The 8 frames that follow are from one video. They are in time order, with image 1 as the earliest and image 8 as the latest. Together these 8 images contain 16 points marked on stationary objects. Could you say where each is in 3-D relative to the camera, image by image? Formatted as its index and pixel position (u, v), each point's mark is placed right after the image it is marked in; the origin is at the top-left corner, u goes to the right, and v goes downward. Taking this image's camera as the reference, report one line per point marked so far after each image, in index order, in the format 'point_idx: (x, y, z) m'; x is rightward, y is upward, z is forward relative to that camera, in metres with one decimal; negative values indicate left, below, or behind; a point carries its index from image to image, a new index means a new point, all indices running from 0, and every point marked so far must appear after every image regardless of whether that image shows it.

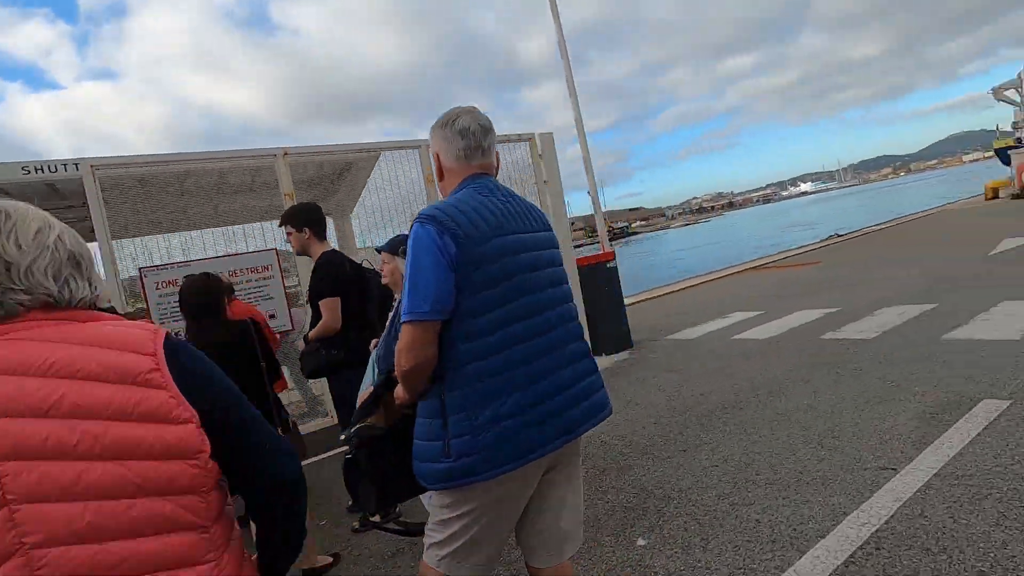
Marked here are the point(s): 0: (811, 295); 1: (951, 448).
0: (+4.5, -0.1, +8.1) m
1: (+2.2, -0.8, +2.7) m
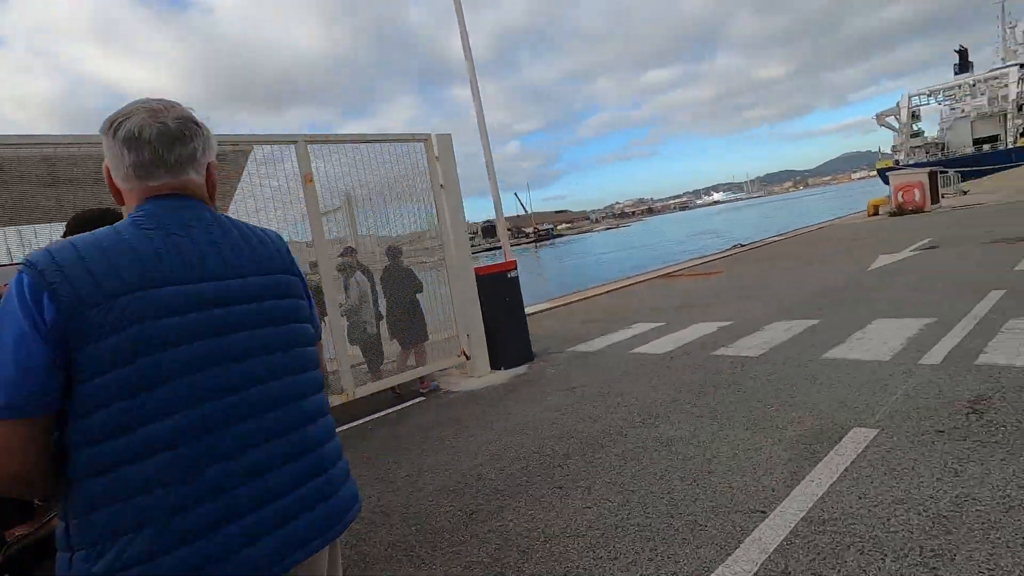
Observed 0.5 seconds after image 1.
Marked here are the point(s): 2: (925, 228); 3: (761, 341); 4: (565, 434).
0: (+3.1, -0.3, +8.2) m
1: (+1.5, -1.0, +2.6) m
2: (+10.5, +1.5, +13.7) m
3: (+2.6, -0.6, +5.5) m
4: (+0.4, -1.1, +4.0) m
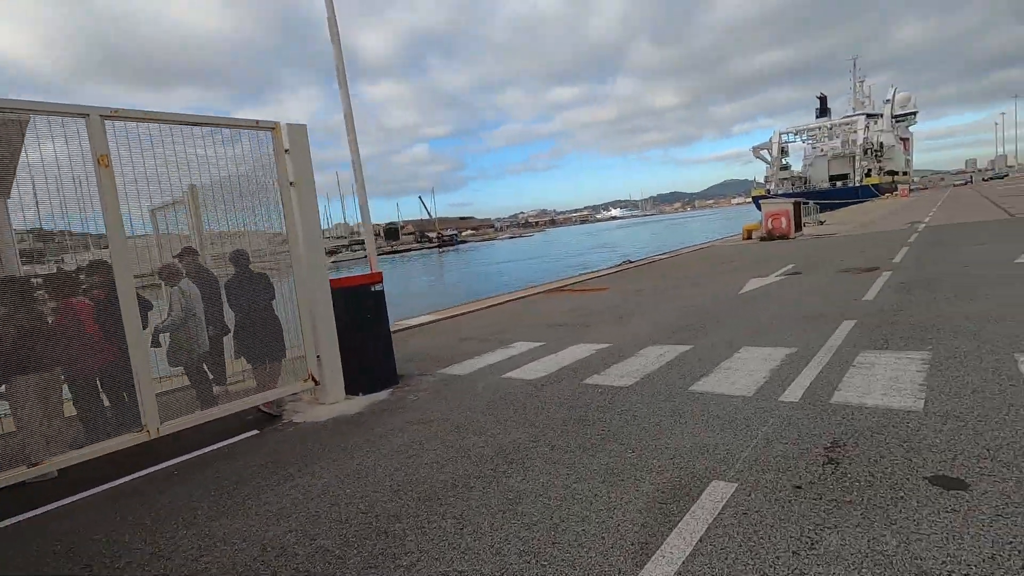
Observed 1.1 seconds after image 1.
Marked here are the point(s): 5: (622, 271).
0: (+1.2, -0.6, +8.1) m
1: (+0.7, -1.2, +2.2) m
2: (+7.6, +0.9, +14.8) m
3: (+1.2, -0.8, +5.3) m
4: (-0.7, -1.2, +3.4) m
5: (+3.4, +0.5, +16.7) m
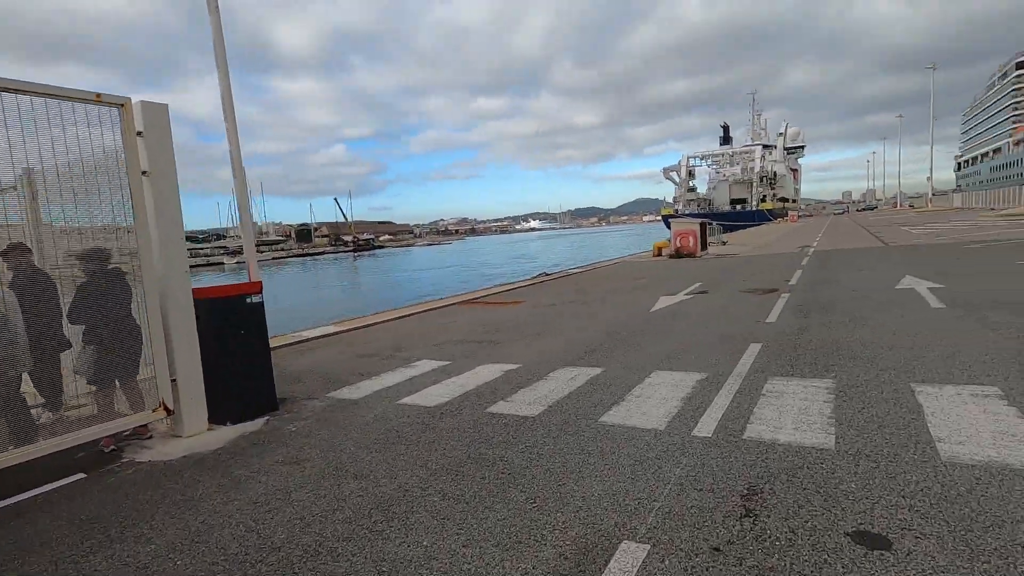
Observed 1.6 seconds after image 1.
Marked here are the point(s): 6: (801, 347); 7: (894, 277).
0: (-0.1, -0.8, +7.6) m
1: (+0.2, -1.3, +1.8) m
2: (+5.2, +0.4, +15.3) m
3: (+0.3, -1.0, +4.9) m
4: (-1.3, -1.3, +2.7) m
5: (+0.8, +0.1, +16.5) m
6: (+3.2, -0.6, +5.8) m
7: (+7.6, +0.2, +10.7) m
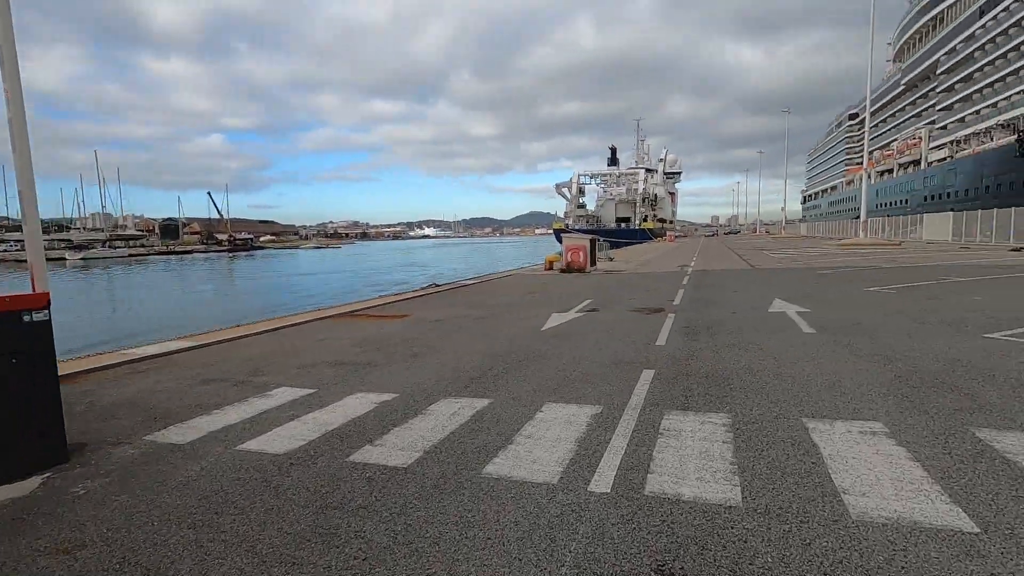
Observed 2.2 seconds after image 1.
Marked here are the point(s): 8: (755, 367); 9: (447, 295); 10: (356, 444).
0: (-1.7, -1.0, +6.8) m
1: (-0.2, -1.4, +1.1) m
2: (+2.1, 0.0, +15.3) m
3: (-0.7, -1.2, +4.2) m
4: (-1.8, -1.4, +1.7) m
5: (-2.5, -0.2, +15.7) m
6: (+1.9, -0.9, +5.7) m
7: (+5.3, -0.2, +11.3) m
8: (+2.7, -0.9, +5.9) m
9: (-1.9, -0.2, +15.4) m
10: (-1.2, -1.2, +4.1) m
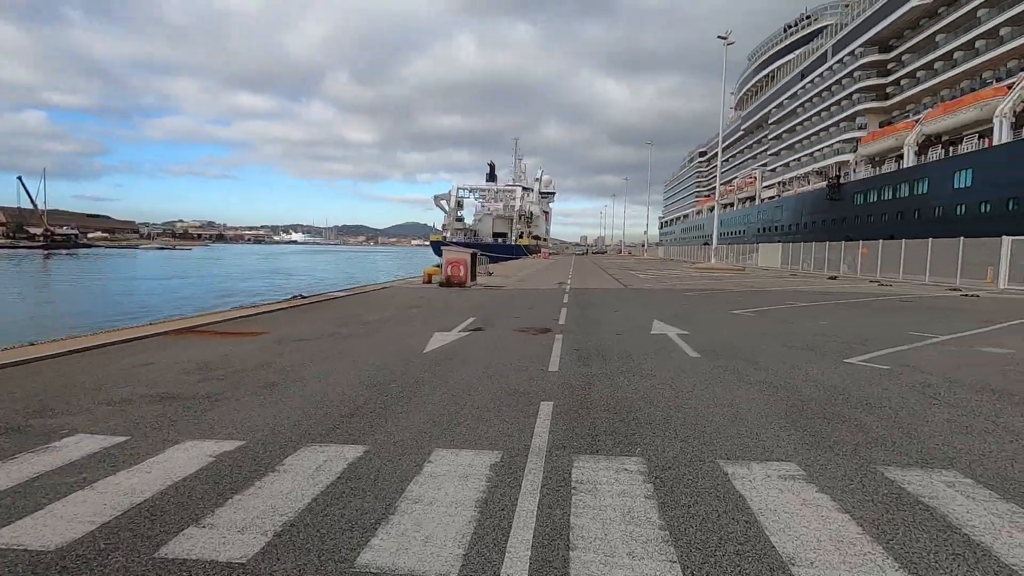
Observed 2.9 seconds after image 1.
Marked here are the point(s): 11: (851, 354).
0: (-3.0, -1.2, +5.5) m
1: (-0.2, -1.5, +0.3) m
2: (-1.3, -0.5, +14.7) m
3: (-1.5, -1.3, +3.1) m
4: (-2.0, -1.5, +0.5) m
5: (-5.8, -0.5, +13.9) m
6: (+0.8, -1.2, +5.2) m
7: (+2.8, -0.7, +11.5) m
8: (+1.5, -1.1, +5.6) m
9: (-5.1, -0.5, +13.8) m
10: (-1.9, -1.3, +3.0) m
11: (+5.1, -1.0, +7.9) m
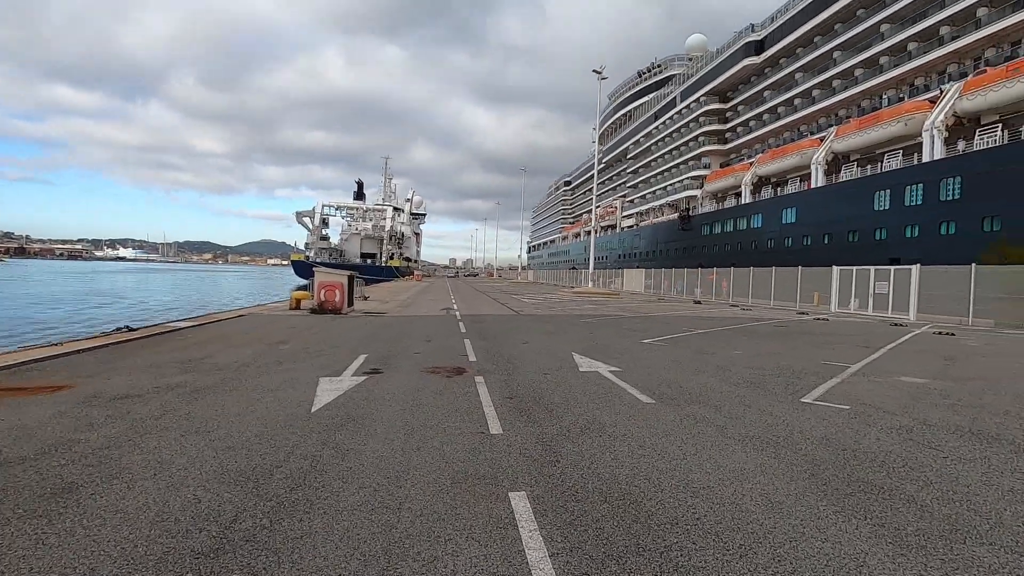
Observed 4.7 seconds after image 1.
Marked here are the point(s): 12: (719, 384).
0: (-3.2, -1.5, +3.1) m
1: (+0.7, -1.6, -1.3) m
2: (-3.8, -1.2, +12.4) m
3: (-1.2, -1.5, +1.2) m
4: (-1.0, -1.6, -1.5) m
5: (-8.0, -1.2, +10.6) m
6: (+0.5, -1.5, +3.7) m
7: (+1.0, -1.3, +10.4) m
8: (+1.1, -1.5, +4.3) m
9: (-7.3, -1.1, +10.7) m
10: (-1.5, -1.5, +0.9) m
11: (+4.0, -1.4, +7.4) m
12: (+3.0, -1.4, +7.8) m
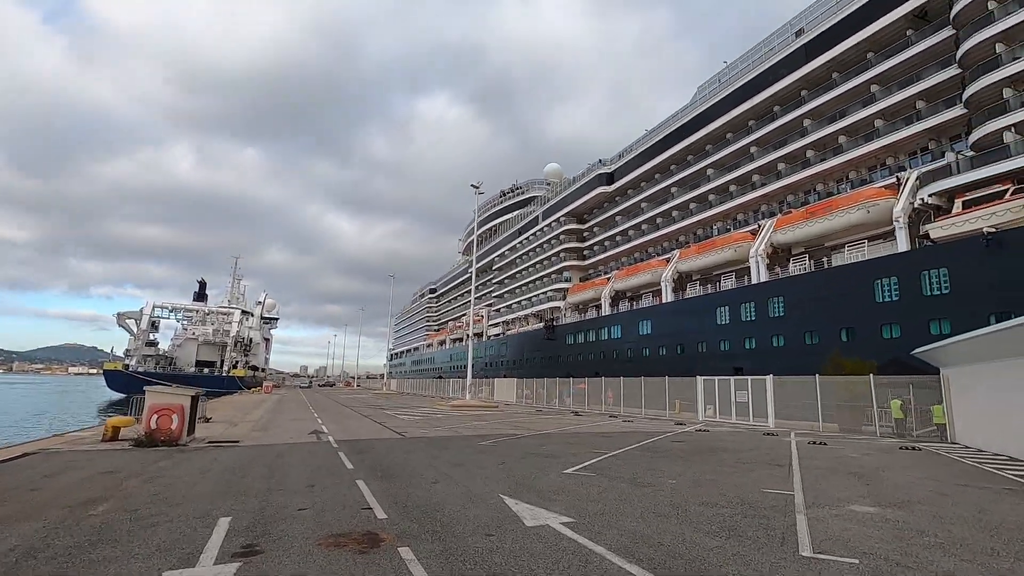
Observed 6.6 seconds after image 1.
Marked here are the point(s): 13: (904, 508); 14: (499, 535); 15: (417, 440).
0: (-2.5, -2.0, +0.5) m
1: (+2.4, -1.4, -2.6) m
2: (-5.5, -3.5, +9.3) m
3: (-0.1, -1.7, -0.7) m
4: (+0.7, -1.3, -3.3) m
5: (-9.1, -3.0, +6.6) m
6: (+0.9, -2.2, +2.1) m
7: (-0.4, -3.3, +8.6) m
8: (+1.3, -2.4, +2.7) m
9: (-8.4, -3.0, +6.8) m
10: (-0.4, -1.7, -1.1) m
11: (+3.3, -3.0, +6.5) m
12: (+2.3, -3.0, +6.6) m
13: (+6.0, -3.4, +8.2) m
14: (-0.1, -3.0, +6.4) m
15: (-3.0, -4.9, +17.3) m
